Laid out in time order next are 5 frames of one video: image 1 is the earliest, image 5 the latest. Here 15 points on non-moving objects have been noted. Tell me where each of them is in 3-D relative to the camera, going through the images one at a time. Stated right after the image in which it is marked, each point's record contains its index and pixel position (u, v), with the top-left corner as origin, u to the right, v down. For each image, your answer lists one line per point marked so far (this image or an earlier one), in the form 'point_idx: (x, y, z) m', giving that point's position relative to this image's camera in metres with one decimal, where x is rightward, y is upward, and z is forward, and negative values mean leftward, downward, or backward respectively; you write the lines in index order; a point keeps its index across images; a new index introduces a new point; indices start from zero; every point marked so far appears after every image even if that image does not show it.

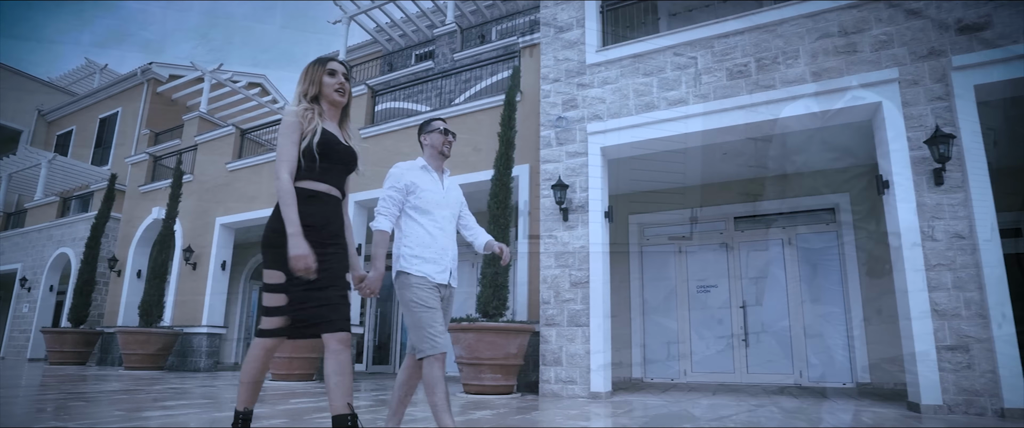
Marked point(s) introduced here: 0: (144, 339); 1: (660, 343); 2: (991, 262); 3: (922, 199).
0: (-6.0, -2.0, +8.5) m
1: (+2.3, -2.1, +8.0) m
2: (+3.7, -0.4, +4.0) m
3: (+3.4, +0.1, +4.3) m
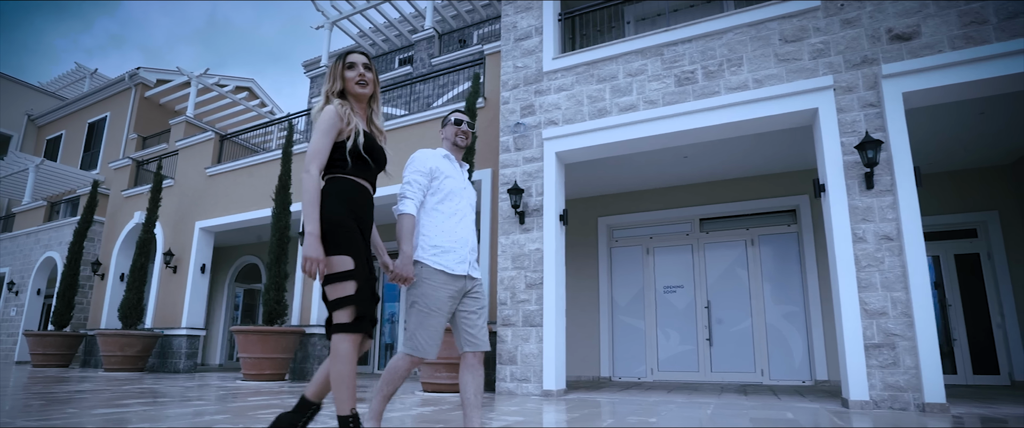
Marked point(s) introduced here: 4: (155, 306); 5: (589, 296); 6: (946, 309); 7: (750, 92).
0: (-6.5, -2.1, +8.6) m
1: (+1.8, -2.1, +8.1) m
2: (+3.3, -0.4, +4.2) m
3: (+3.0, +0.1, +4.5) m
4: (-6.9, -1.8, +10.0) m
5: (+1.3, -1.3, +8.4) m
6: (+6.1, -1.3, +7.3) m
7: (+2.3, +1.2, +5.0) m
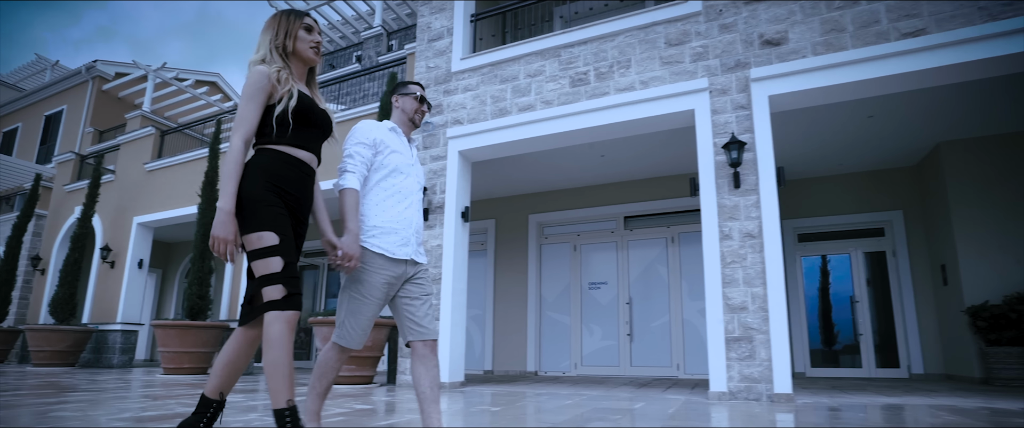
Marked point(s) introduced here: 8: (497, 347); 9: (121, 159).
0: (-7.6, -2.0, +8.6) m
1: (+0.7, -2.0, +8.3) m
2: (+2.2, -0.4, +4.4) m
3: (+1.9, +0.1, +4.7) m
4: (-8.1, -1.7, +10.0) m
5: (+0.1, -1.2, +8.6) m
6: (+5.0, -1.3, +7.6) m
7: (+1.2, +1.2, +5.2) m
8: (-0.2, -2.2, +8.6) m
9: (-7.8, +1.1, +10.4) m
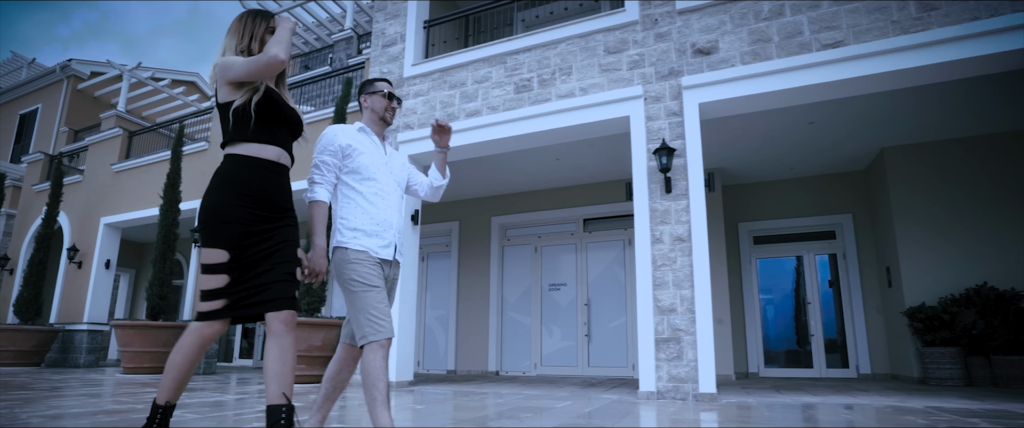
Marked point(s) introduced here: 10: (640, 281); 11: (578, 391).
0: (-8.2, -2.0, +8.7) m
1: (0.0, -2.1, +8.4) m
2: (+1.6, -0.4, +4.5) m
3: (+1.3, +0.1, +4.8) m
4: (-8.7, -1.7, +10.0) m
5: (-0.5, -1.3, +8.7) m
6: (+4.4, -1.4, +7.7) m
7: (+0.6, +1.2, +5.3) m
8: (-0.9, -2.2, +8.7) m
9: (-8.5, +1.1, +10.4) m
10: (+1.2, -0.6, +4.7) m
11: (+0.7, -1.8, +5.4) m
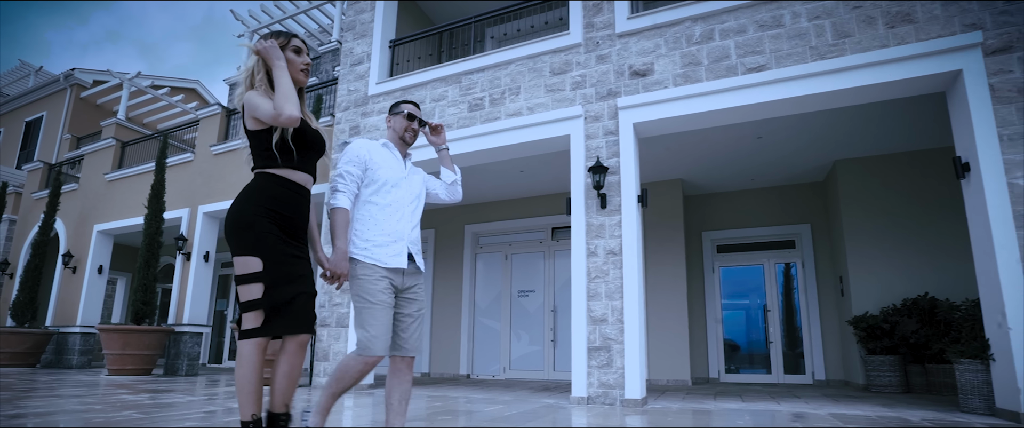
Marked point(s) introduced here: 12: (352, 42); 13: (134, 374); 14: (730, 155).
0: (-8.7, -2.2, +9.1) m
1: (-0.4, -2.2, +8.7) m
2: (+1.1, -0.6, +4.8) m
3: (+0.8, -0.1, +5.1) m
4: (-9.2, -1.8, +10.4) m
5: (-1.0, -1.4, +9.0) m
6: (+3.9, -1.5, +8.0) m
7: (+0.1, +1.0, +5.6) m
8: (-1.4, -2.4, +9.0) m
9: (-8.9, +0.9, +10.8) m
10: (+0.6, -0.7, +5.0) m
11: (+0.1, -2.0, +5.6) m
12: (-2.1, +2.3, +7.0) m
13: (-5.6, -2.4, +7.6) m
14: (+2.9, +0.7, +6.9) m
